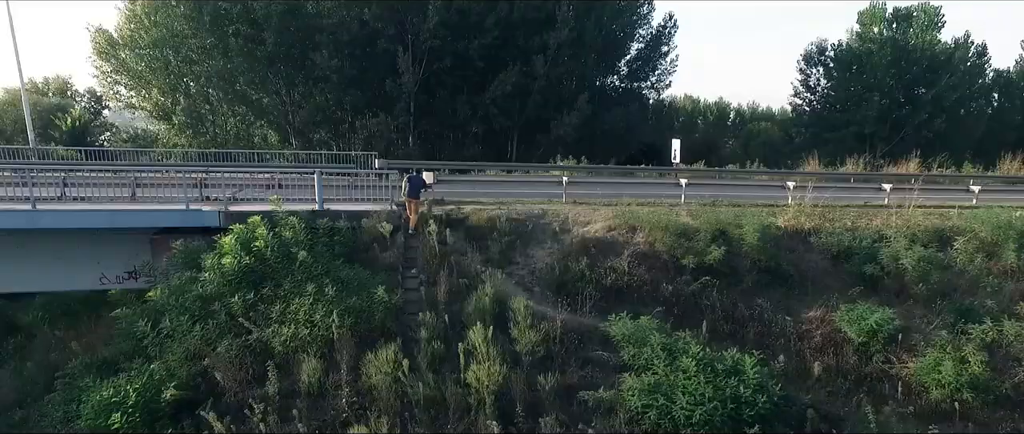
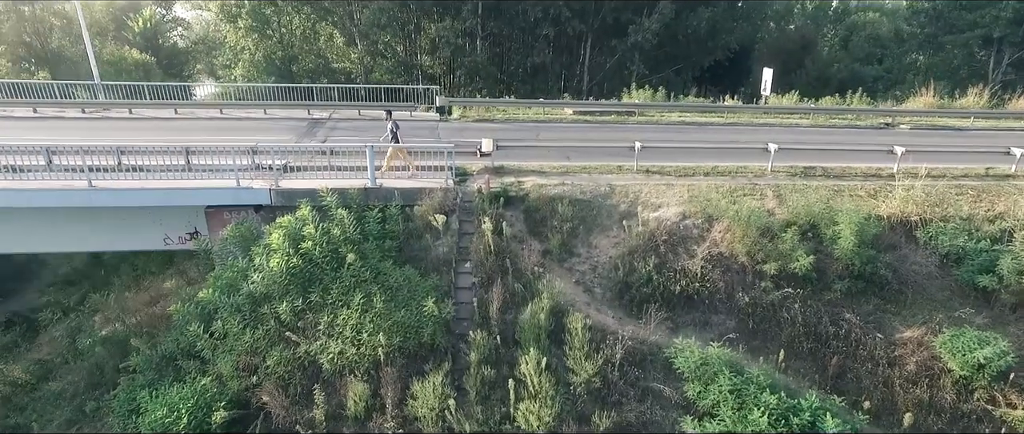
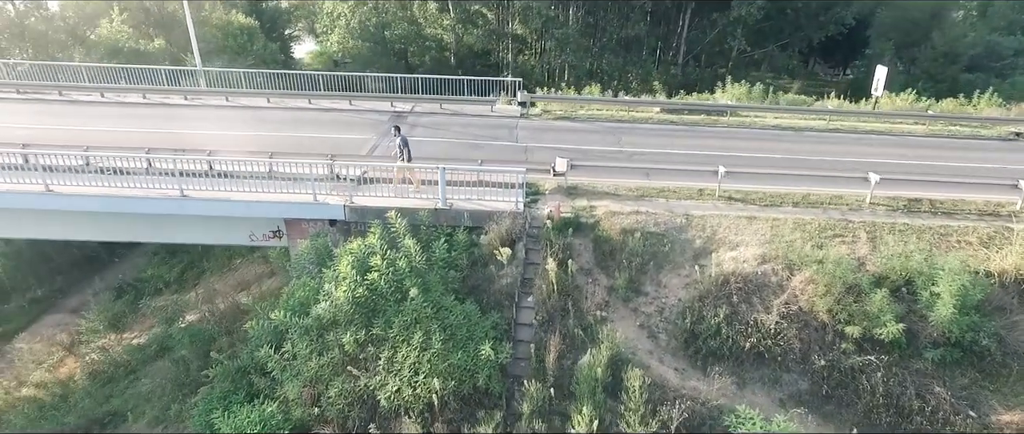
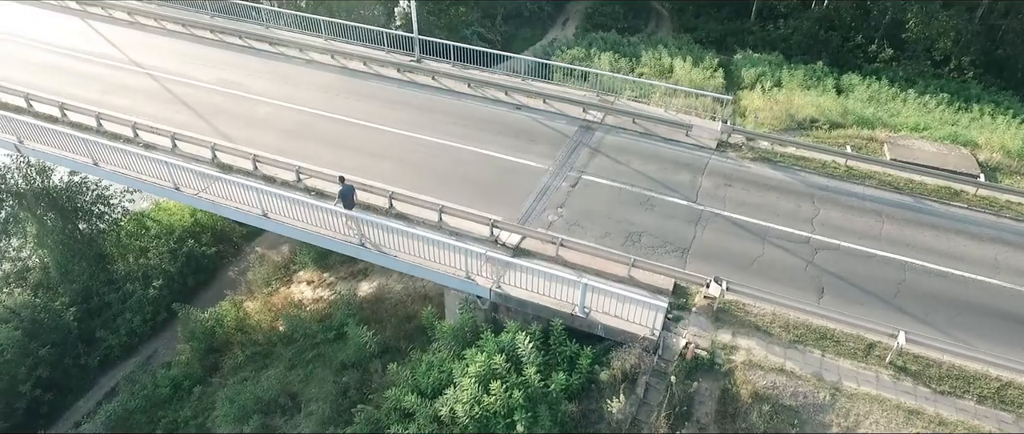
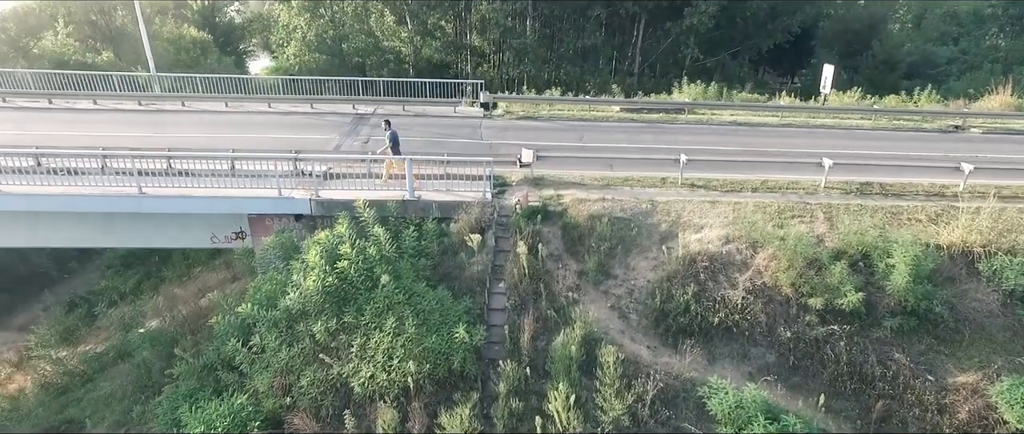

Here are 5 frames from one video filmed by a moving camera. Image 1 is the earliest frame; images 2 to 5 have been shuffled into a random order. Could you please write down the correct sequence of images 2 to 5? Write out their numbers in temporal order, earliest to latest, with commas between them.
2, 5, 3, 4
